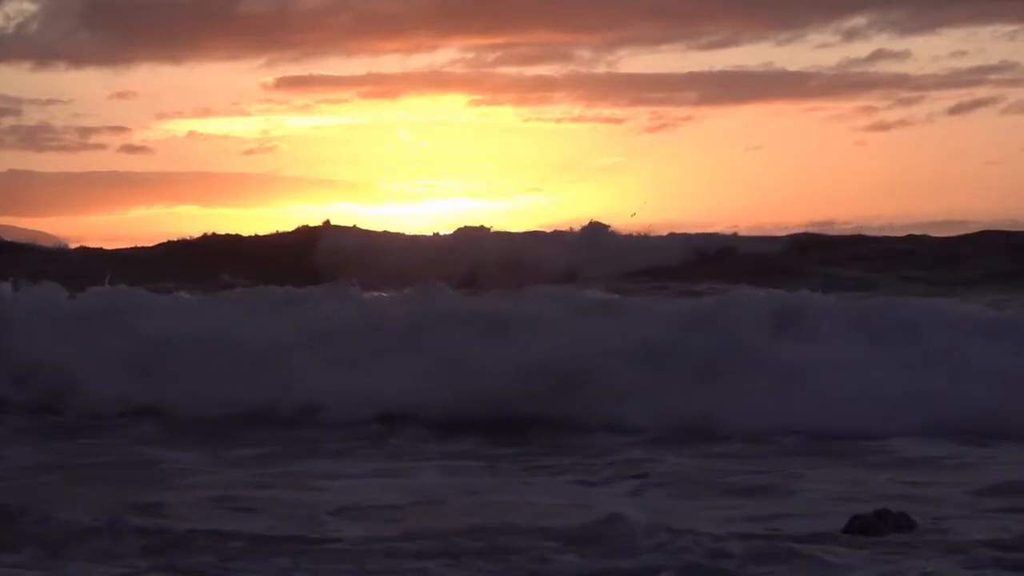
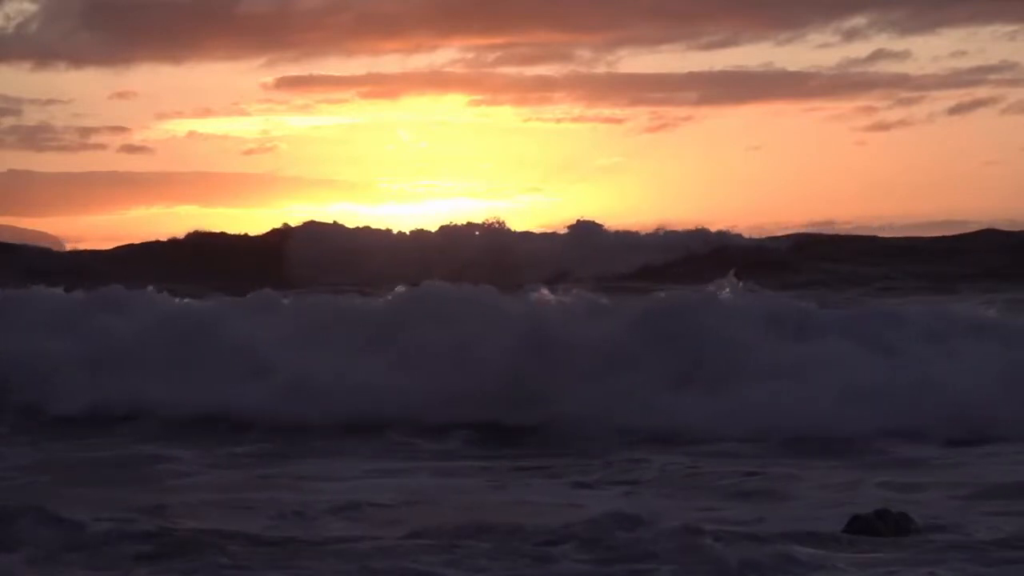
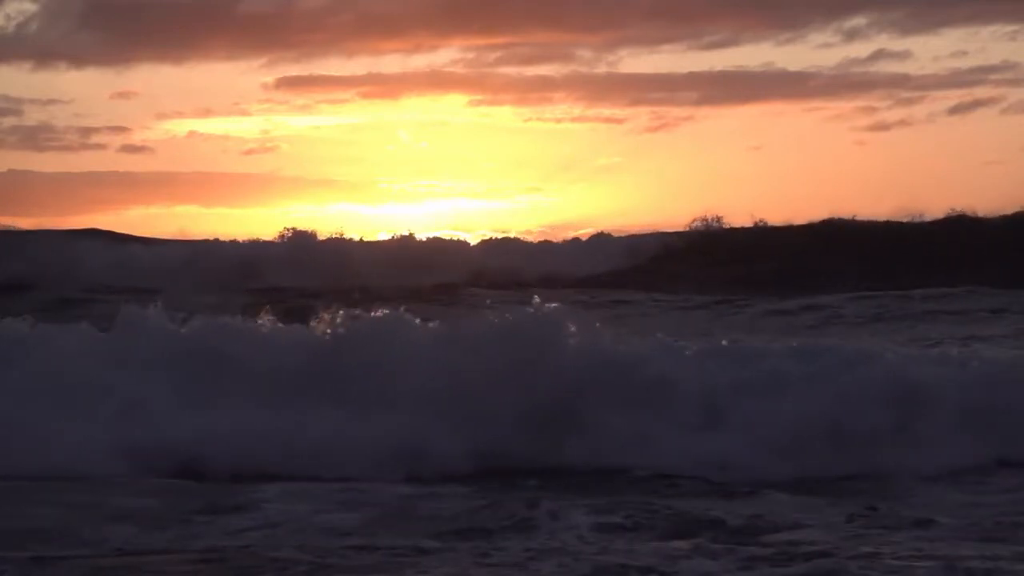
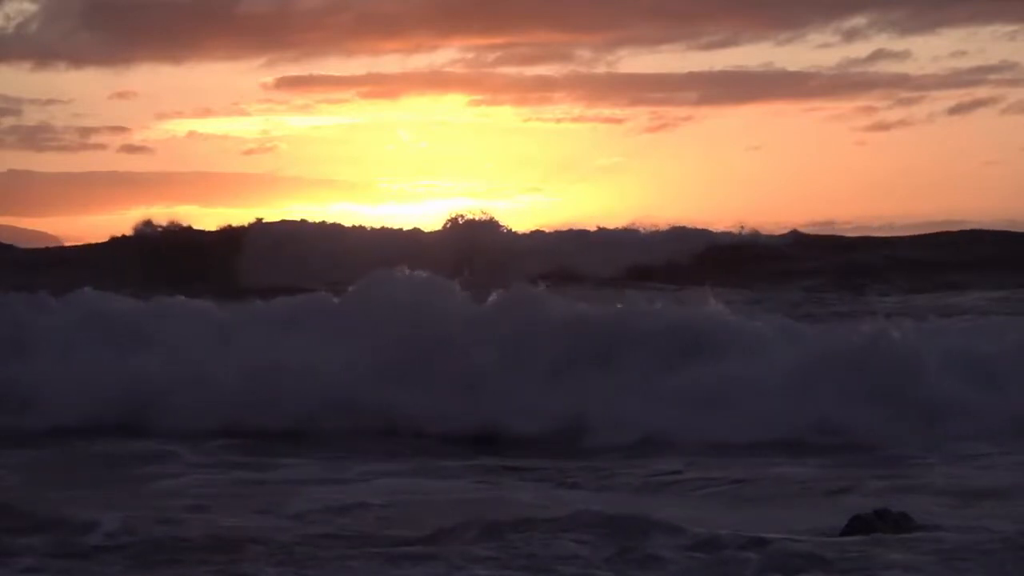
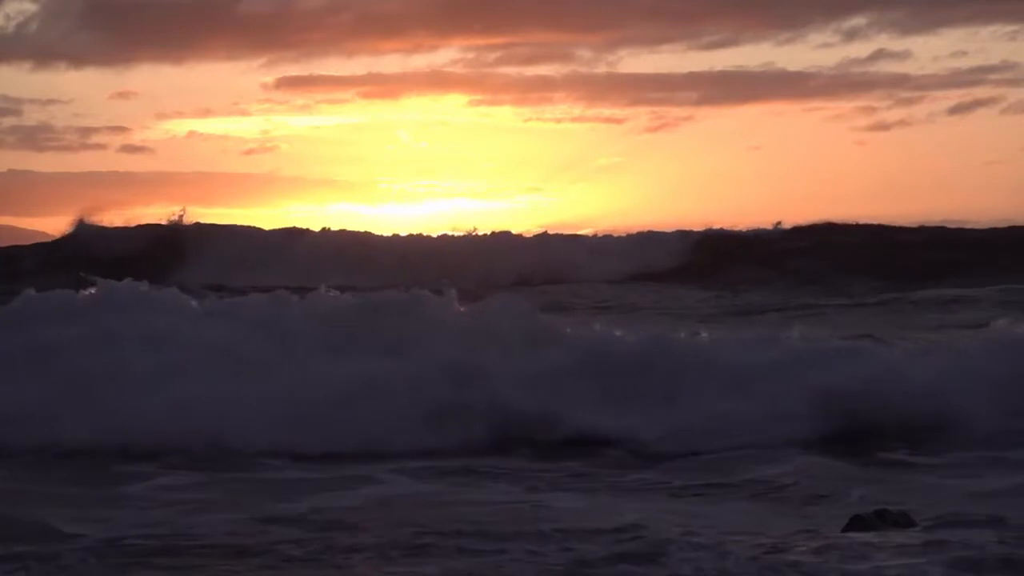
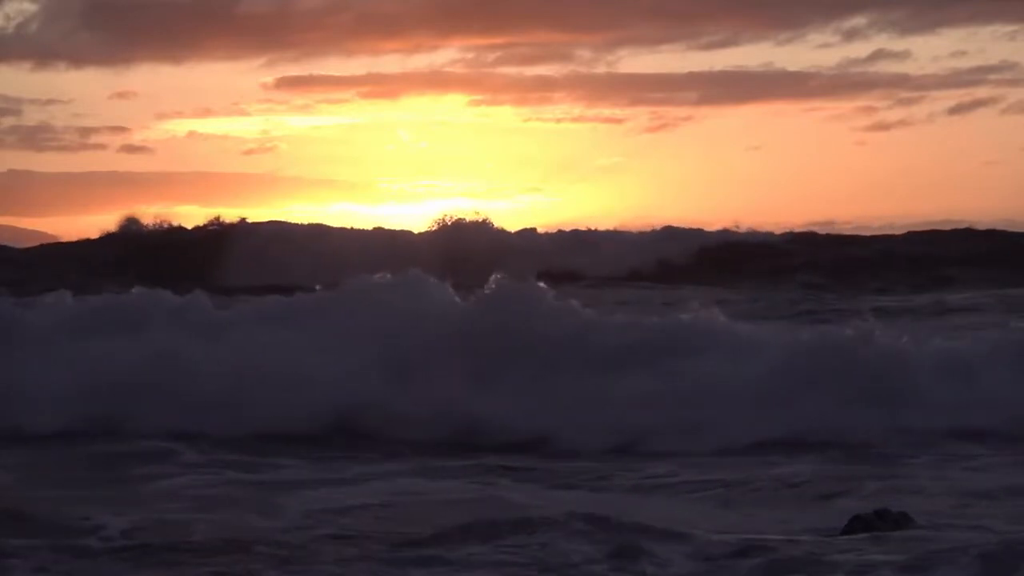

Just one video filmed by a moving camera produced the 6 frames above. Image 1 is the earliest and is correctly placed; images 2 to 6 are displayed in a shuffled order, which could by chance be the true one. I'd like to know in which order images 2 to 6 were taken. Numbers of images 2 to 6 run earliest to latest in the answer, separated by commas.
2, 4, 6, 5, 3
